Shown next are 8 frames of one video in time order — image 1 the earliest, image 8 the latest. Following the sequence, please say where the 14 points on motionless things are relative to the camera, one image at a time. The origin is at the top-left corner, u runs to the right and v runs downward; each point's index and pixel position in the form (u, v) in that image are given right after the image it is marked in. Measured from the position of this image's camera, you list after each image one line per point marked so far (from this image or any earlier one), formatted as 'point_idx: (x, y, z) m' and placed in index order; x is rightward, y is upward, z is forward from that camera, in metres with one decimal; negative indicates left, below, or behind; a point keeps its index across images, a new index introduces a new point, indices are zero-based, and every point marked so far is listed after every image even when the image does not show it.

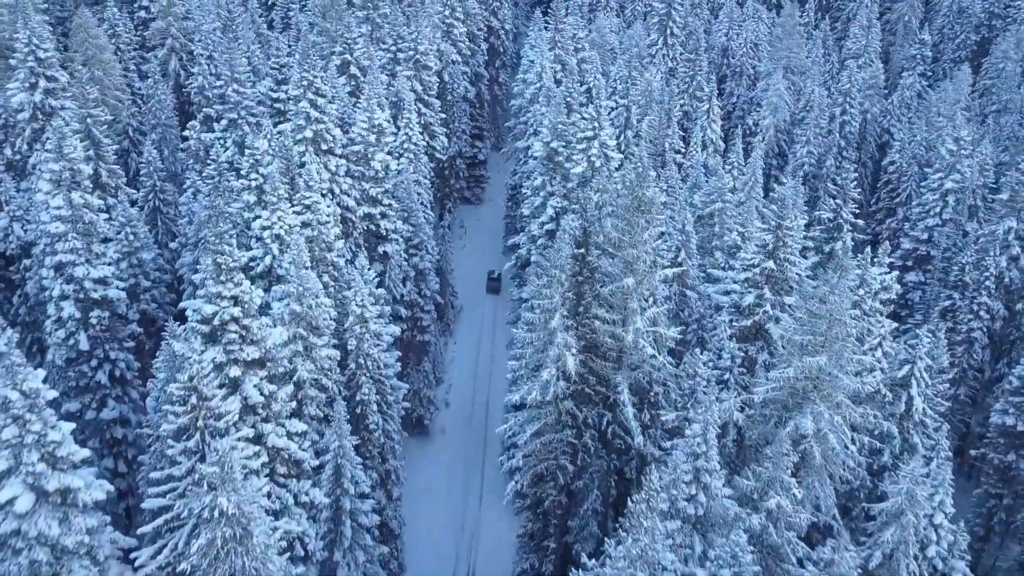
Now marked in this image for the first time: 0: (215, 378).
0: (-6.5, -2.0, +19.1) m
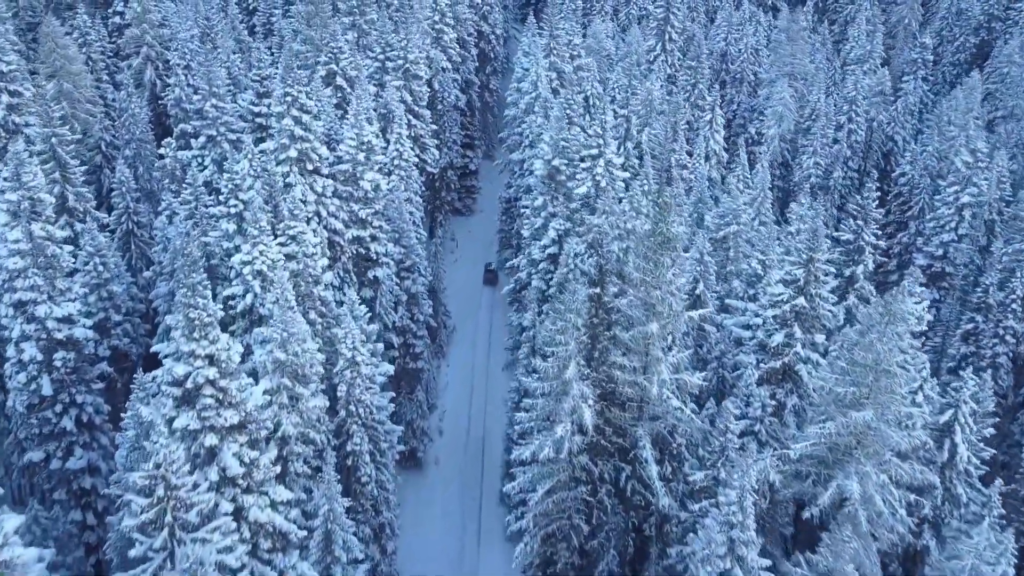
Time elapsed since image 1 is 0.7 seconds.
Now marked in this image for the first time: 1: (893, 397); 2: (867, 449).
0: (-6.2, -3.1, +16.8) m
1: (+8.1, -2.3, +18.8) m
2: (+7.8, -3.5, +19.2) m
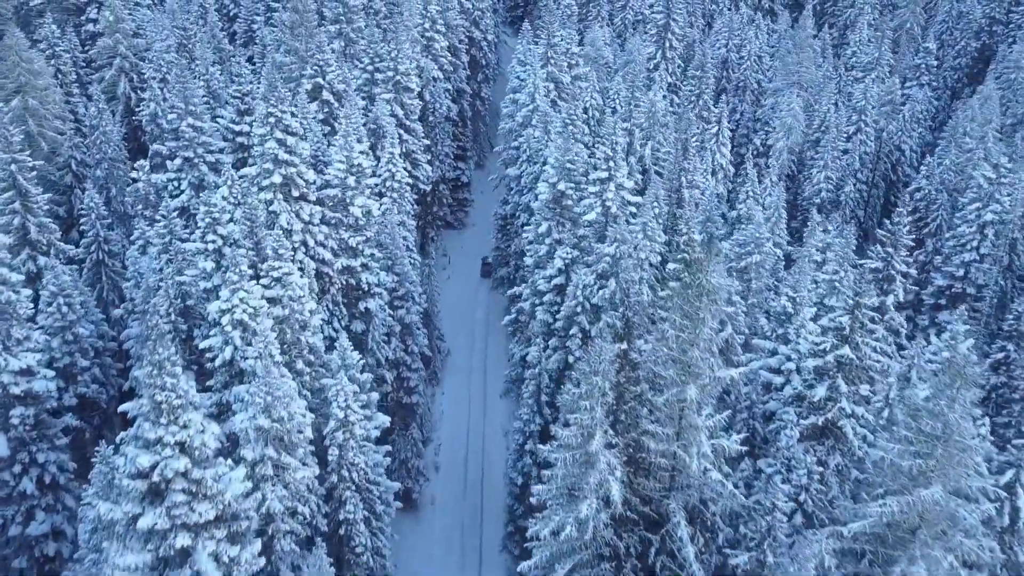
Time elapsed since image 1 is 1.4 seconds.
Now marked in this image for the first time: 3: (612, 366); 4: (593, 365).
0: (-5.8, -4.3, +14.3) m
1: (+8.5, -3.4, +16.5) m
2: (+8.1, -4.6, +16.9) m
3: (+2.0, -1.6, +17.8) m
4: (+1.6, -1.5, +17.7) m
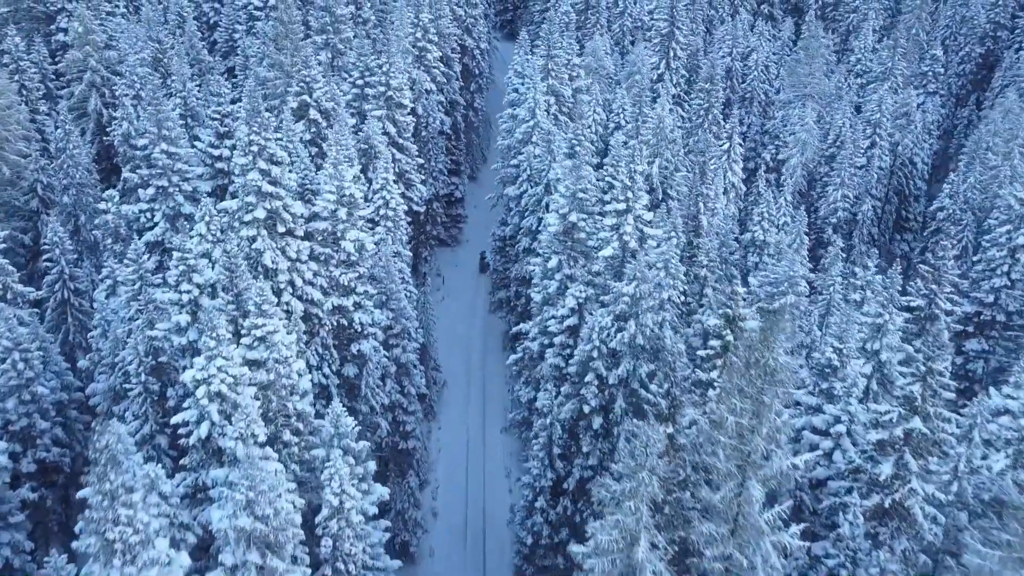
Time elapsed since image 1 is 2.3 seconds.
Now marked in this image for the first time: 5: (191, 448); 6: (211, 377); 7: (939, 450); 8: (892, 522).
0: (-5.3, -5.7, +11.5) m
1: (+9.0, -4.7, +13.9) m
2: (+8.6, -5.9, +14.4) m
3: (+2.5, -2.9, +15.1) m
4: (+2.1, -2.8, +15.0) m
5: (-6.7, -3.3, +18.3) m
6: (-6.2, -1.8, +18.1) m
7: (+9.1, -3.4, +18.7) m
8: (+8.0, -4.9, +18.2) m
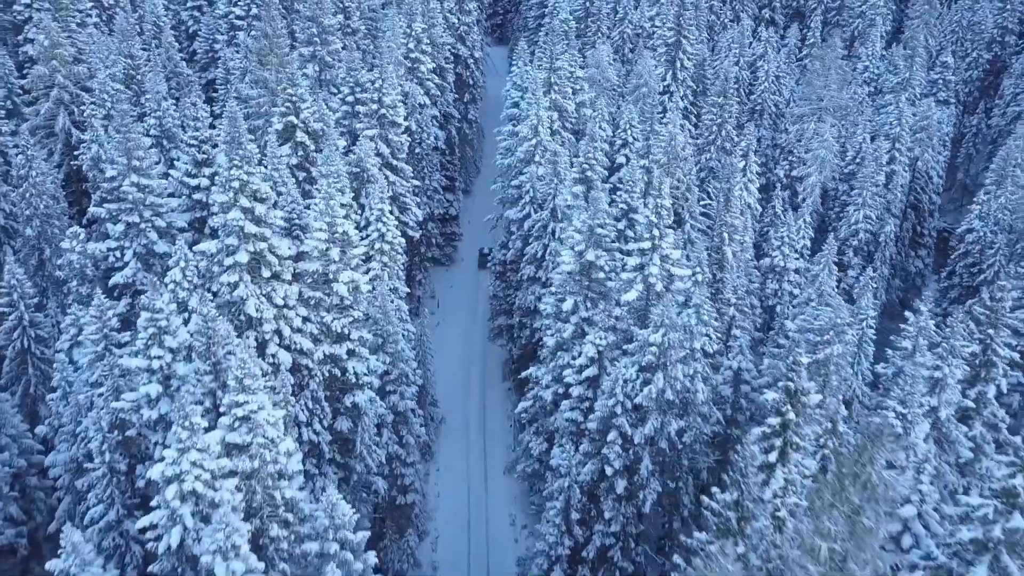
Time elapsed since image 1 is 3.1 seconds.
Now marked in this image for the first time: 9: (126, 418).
0: (-4.6, -7.0, +8.6) m
1: (+9.6, -6.0, +11.3) m
2: (+9.2, -7.2, +11.7) m
3: (+3.1, -4.2, +12.4) m
4: (+2.7, -4.2, +12.2) m
5: (-6.2, -4.7, +15.4) m
6: (-5.7, -3.2, +15.2) m
7: (+9.6, -4.6, +16.1) m
8: (+8.5, -6.2, +15.5) m
9: (-8.4, -2.8, +19.2) m
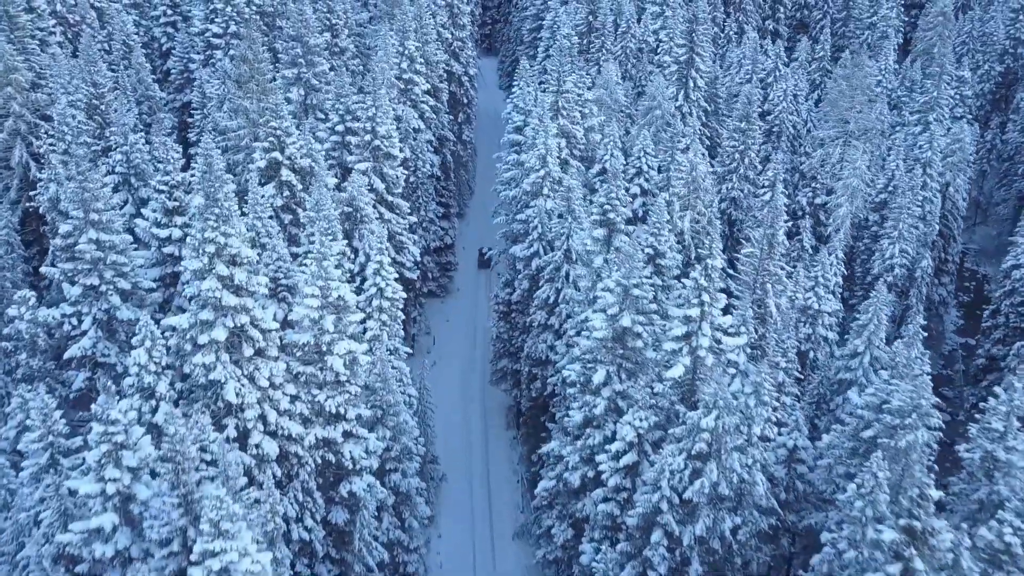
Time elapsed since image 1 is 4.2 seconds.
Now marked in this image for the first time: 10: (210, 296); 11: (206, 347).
0: (-3.7, -8.8, +4.9) m
1: (+10.5, -7.6, +7.9) m
2: (+10.1, -8.8, +8.3) m
3: (+3.9, -5.9, +8.9) m
4: (+3.5, -5.8, +8.7) m
5: (-5.4, -6.5, +11.7) m
6: (-4.9, -5.0, +11.6) m
7: (+10.4, -6.3, +12.7) m
8: (+9.3, -7.8, +12.1) m
9: (-7.7, -4.6, +15.5) m
10: (-6.6, -0.2, +19.2) m
11: (-6.8, -1.3, +19.5) m
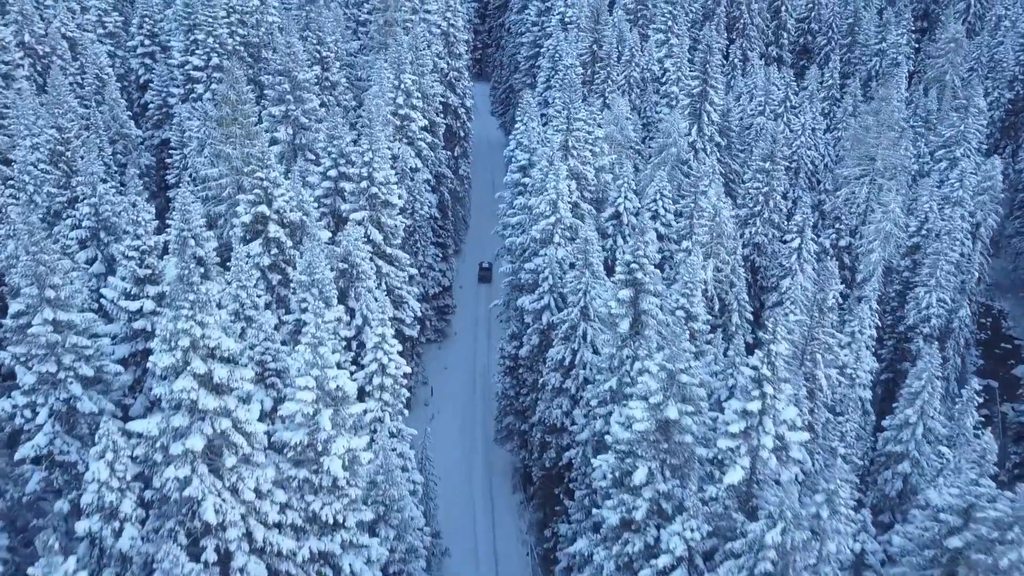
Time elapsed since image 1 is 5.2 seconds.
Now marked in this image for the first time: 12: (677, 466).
0: (-2.7, -10.3, +1.7) m
1: (+11.3, -9.1, +4.8) m
2: (+11.0, -10.3, +5.2) m
3: (+4.8, -7.4, +5.8) m
4: (+4.4, -7.4, +5.6) m
5: (-4.6, -8.2, +8.5) m
6: (-4.1, -6.6, +8.3) m
7: (+11.1, -7.9, +9.7) m
8: (+10.1, -9.4, +9.1) m
9: (-7.0, -6.4, +12.2) m
10: (-6.0, -2.0, +16.1) m
11: (-6.2, -3.2, +16.3) m
12: (+3.6, -3.9, +19.6) m
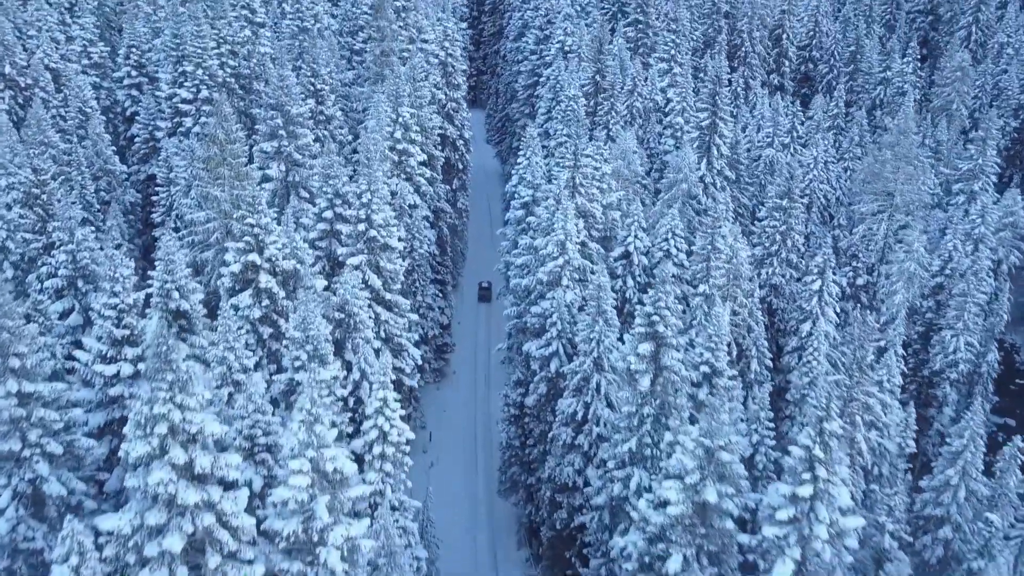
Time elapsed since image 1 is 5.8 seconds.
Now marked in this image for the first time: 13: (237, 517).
0: (-2.2, -11.1, -0.5) m
1: (+11.8, -10.0, +2.8) m
2: (+11.5, -11.2, +3.2) m
3: (+5.3, -8.4, +3.7) m
4: (+4.9, -8.3, +3.5) m
5: (-4.1, -9.2, +6.3) m
6: (-3.6, -7.7, +6.2) m
7: (+11.6, -8.9, +7.7) m
8: (+10.6, -10.4, +7.0) m
9: (-6.6, -7.5, +10.1) m
10: (-5.6, -3.3, +14.0) m
11: (-5.8, -4.4, +14.3) m
12: (+3.9, -5.2, +17.6) m
13: (-4.7, -3.9, +15.1) m
